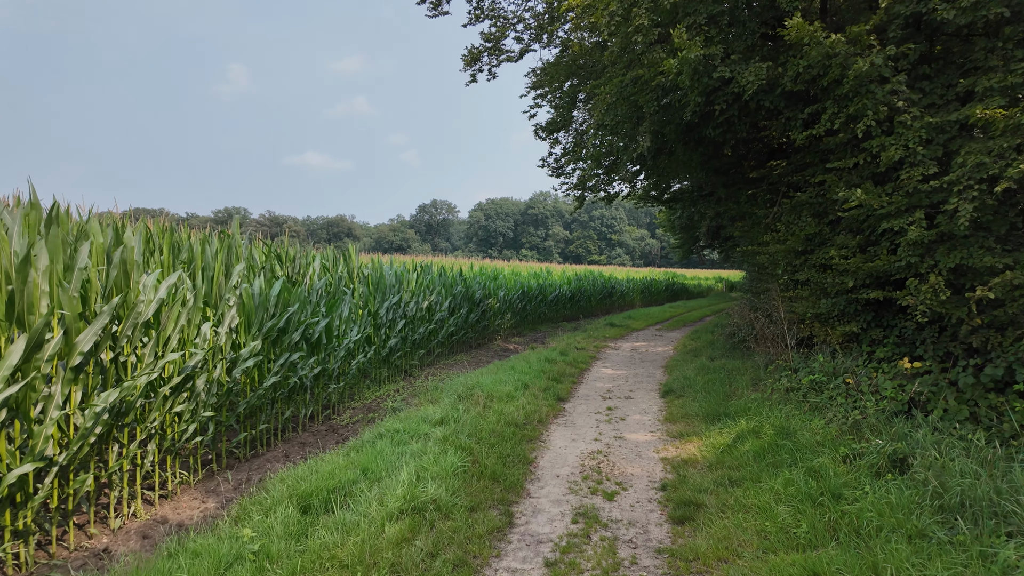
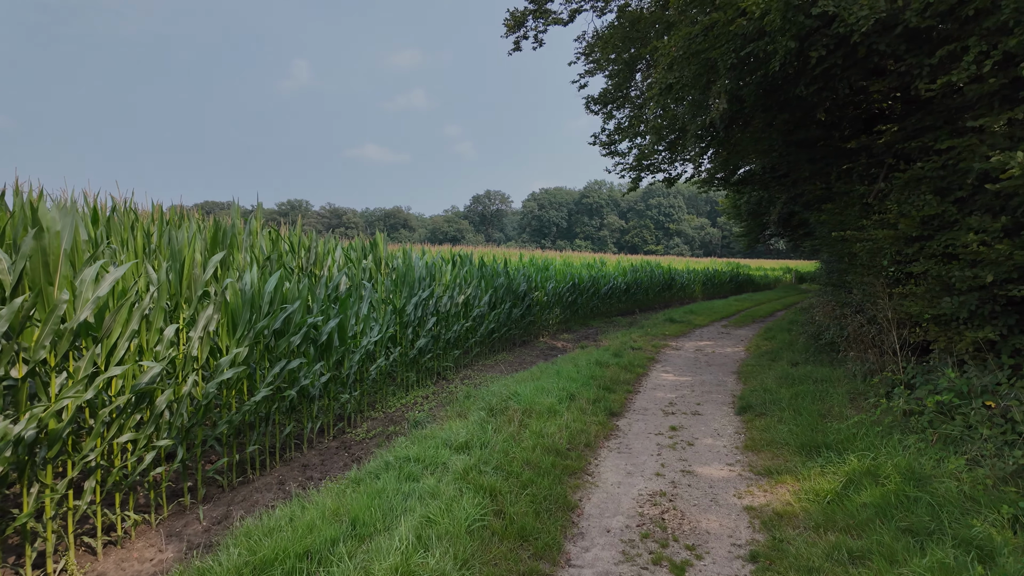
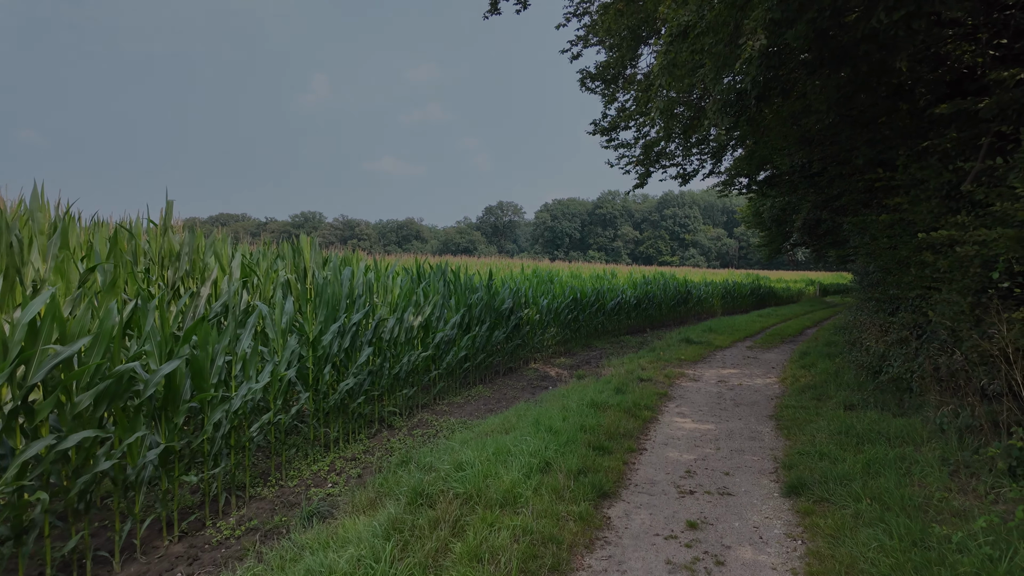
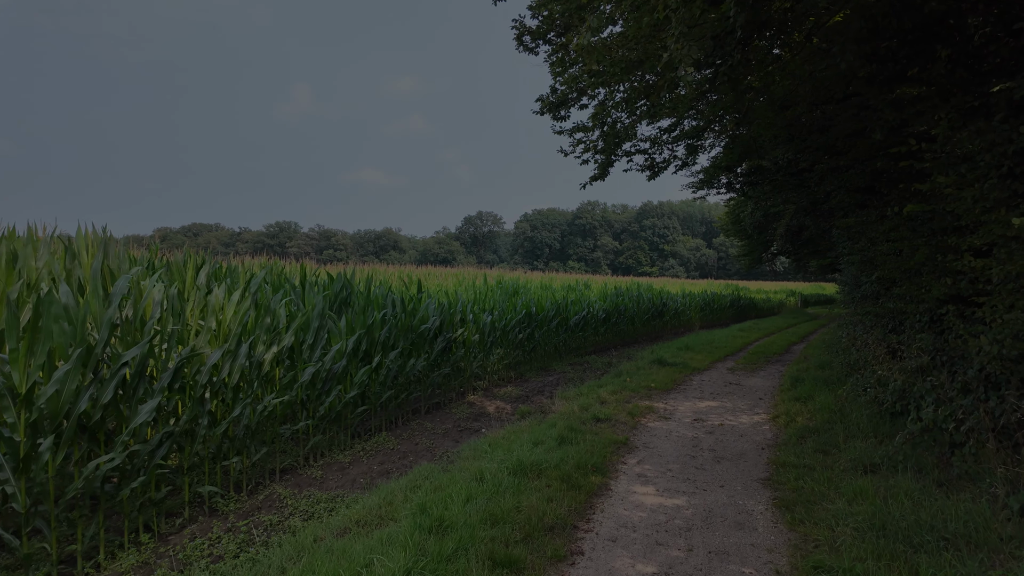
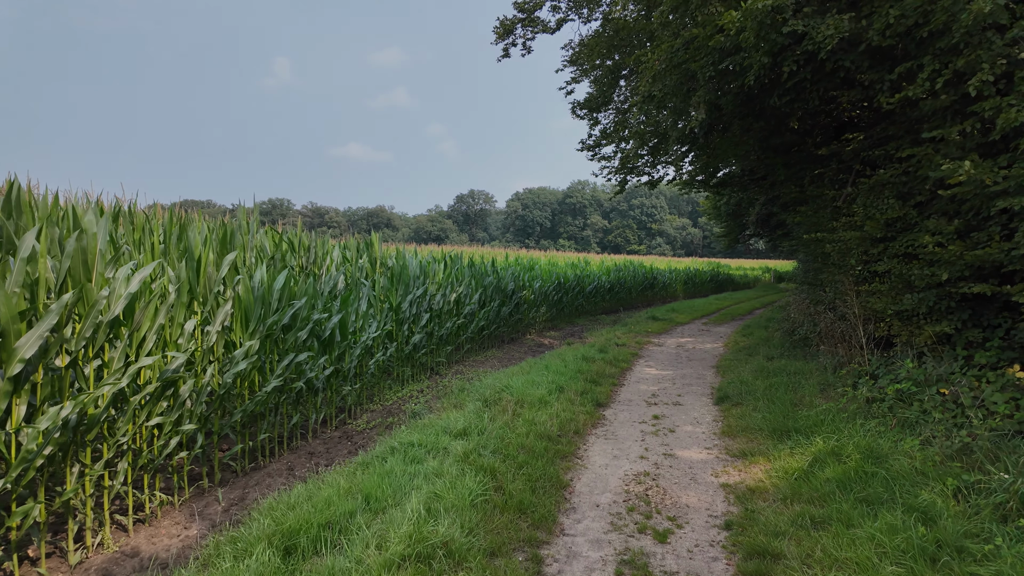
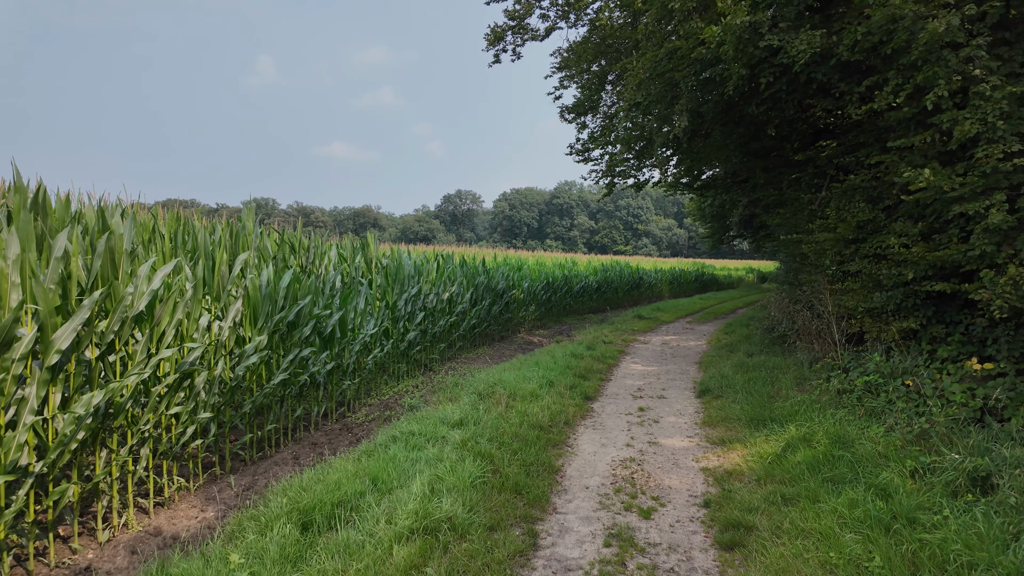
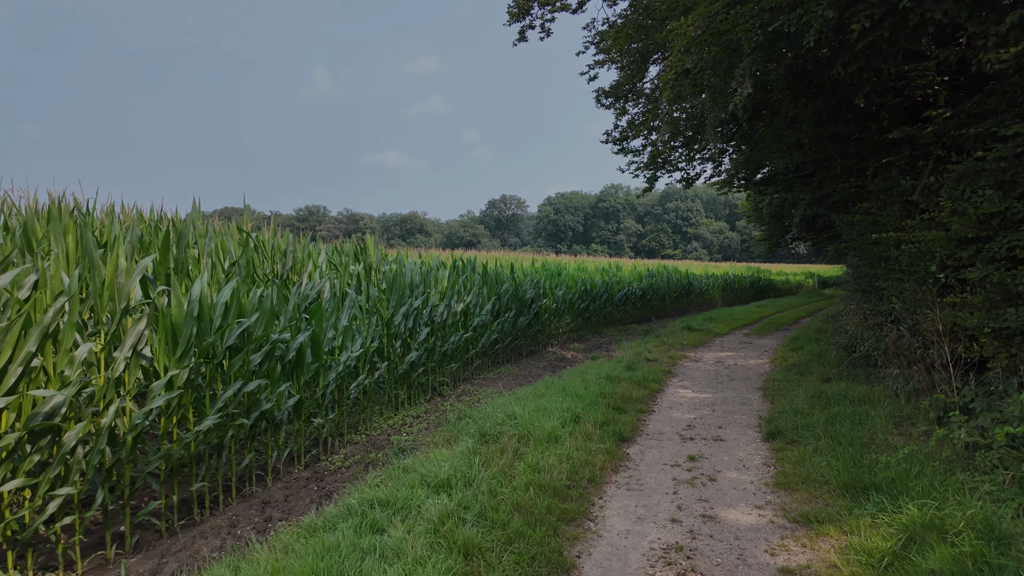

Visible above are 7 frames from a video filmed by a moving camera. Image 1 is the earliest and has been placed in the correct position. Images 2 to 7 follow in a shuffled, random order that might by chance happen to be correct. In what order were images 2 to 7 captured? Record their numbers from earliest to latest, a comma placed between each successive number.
6, 5, 2, 7, 3, 4
